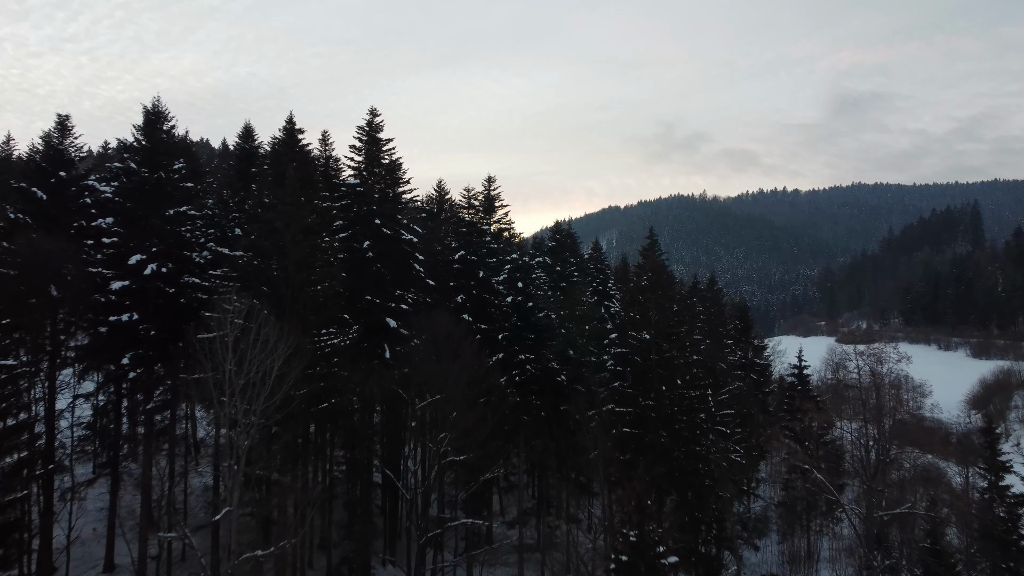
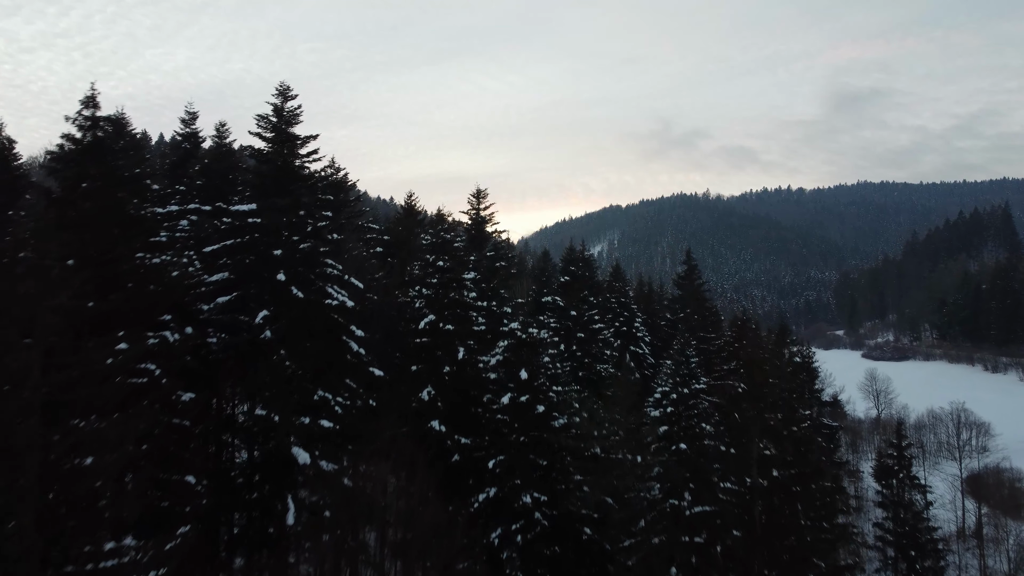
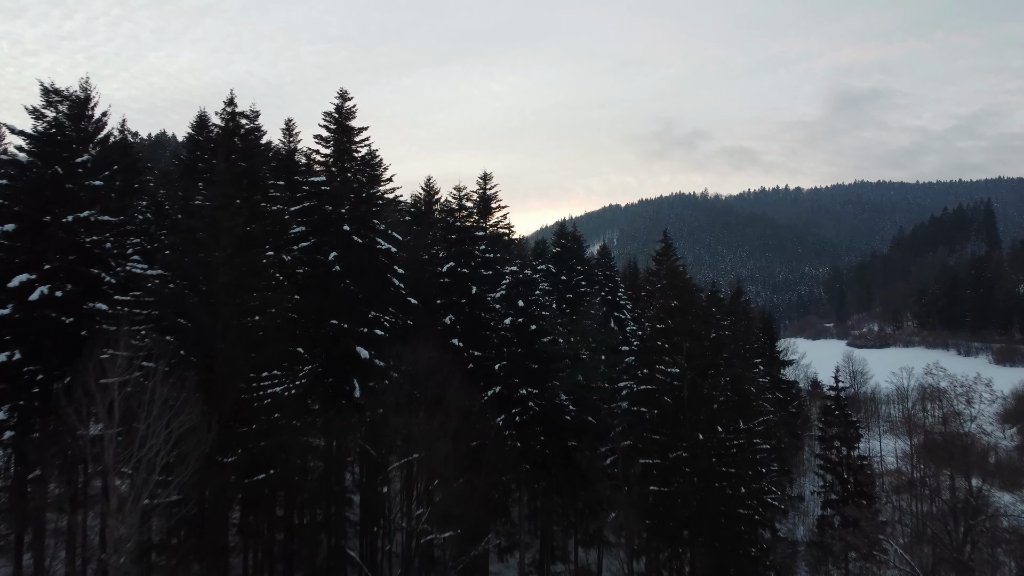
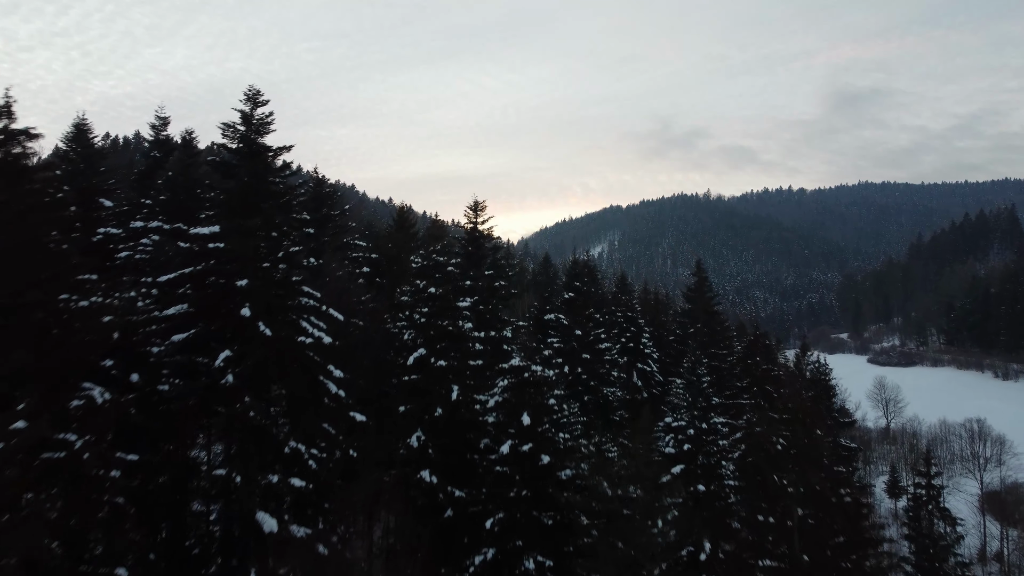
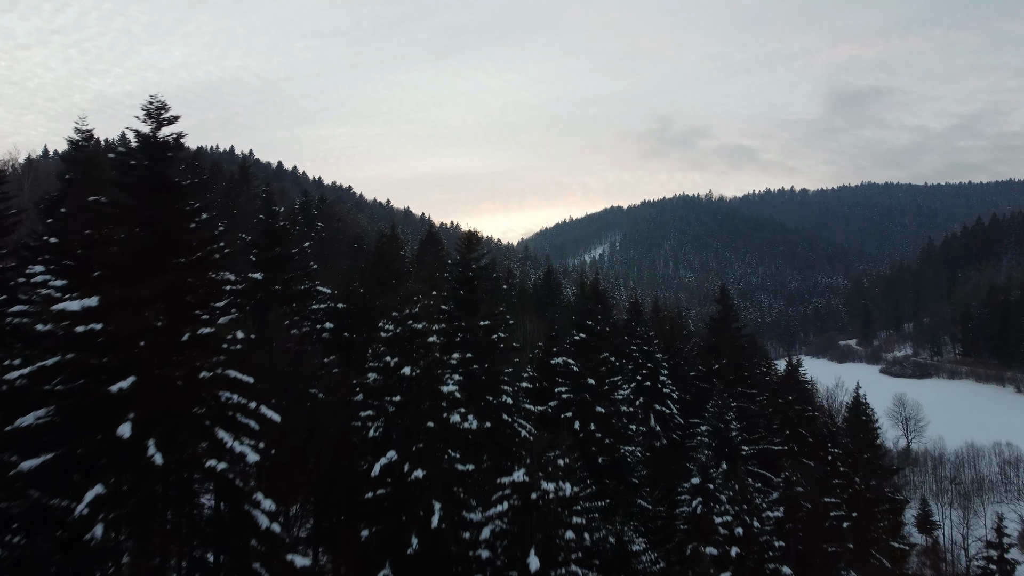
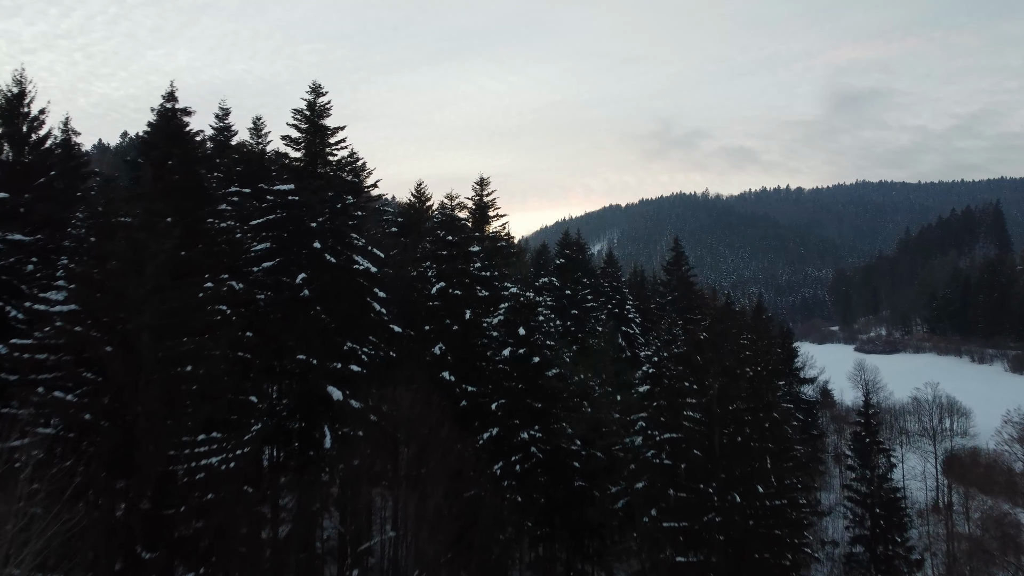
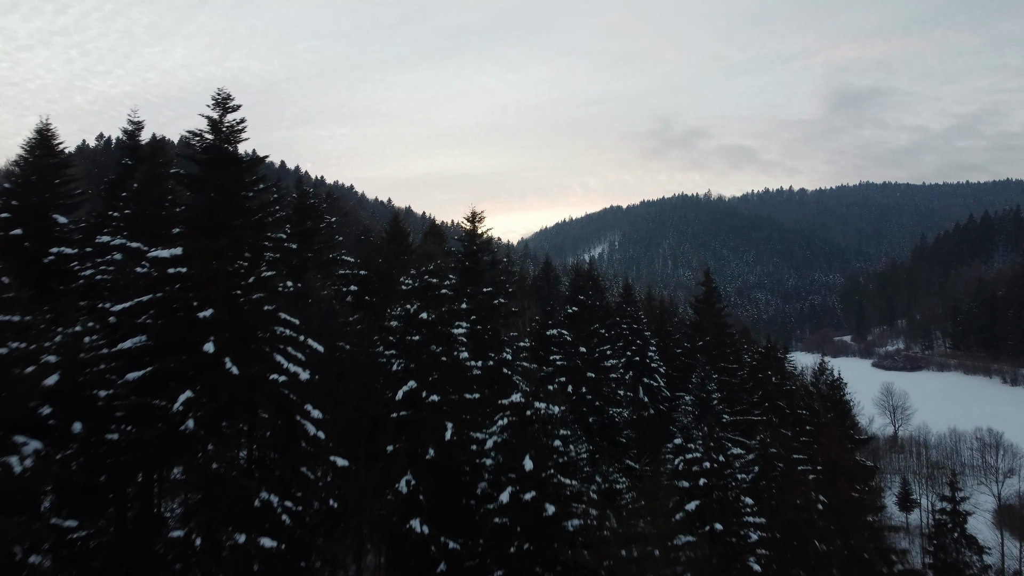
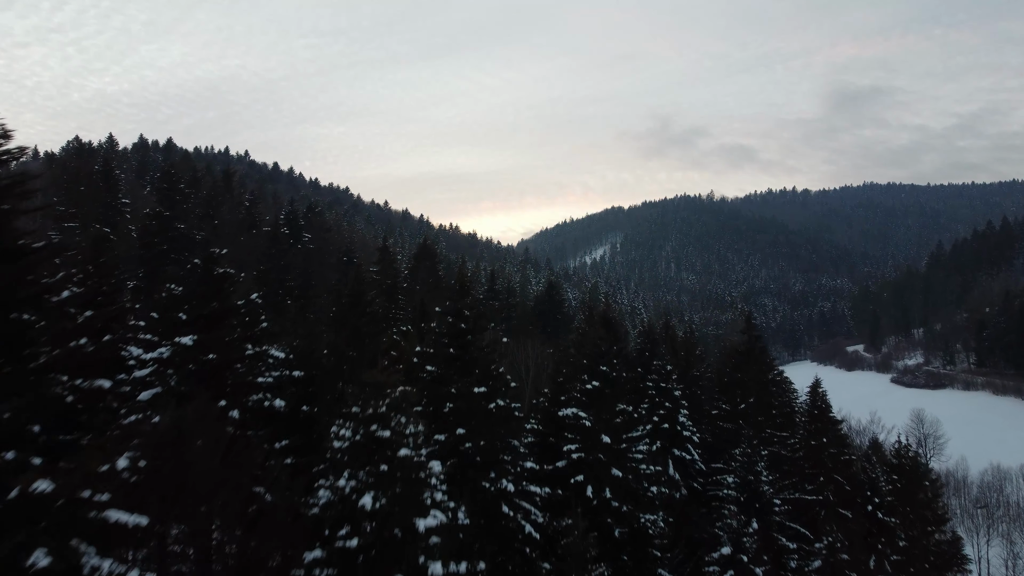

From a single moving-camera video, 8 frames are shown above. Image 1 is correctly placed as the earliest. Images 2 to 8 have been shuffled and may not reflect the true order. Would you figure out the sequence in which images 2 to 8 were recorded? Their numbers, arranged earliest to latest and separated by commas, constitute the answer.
3, 6, 2, 4, 7, 5, 8
